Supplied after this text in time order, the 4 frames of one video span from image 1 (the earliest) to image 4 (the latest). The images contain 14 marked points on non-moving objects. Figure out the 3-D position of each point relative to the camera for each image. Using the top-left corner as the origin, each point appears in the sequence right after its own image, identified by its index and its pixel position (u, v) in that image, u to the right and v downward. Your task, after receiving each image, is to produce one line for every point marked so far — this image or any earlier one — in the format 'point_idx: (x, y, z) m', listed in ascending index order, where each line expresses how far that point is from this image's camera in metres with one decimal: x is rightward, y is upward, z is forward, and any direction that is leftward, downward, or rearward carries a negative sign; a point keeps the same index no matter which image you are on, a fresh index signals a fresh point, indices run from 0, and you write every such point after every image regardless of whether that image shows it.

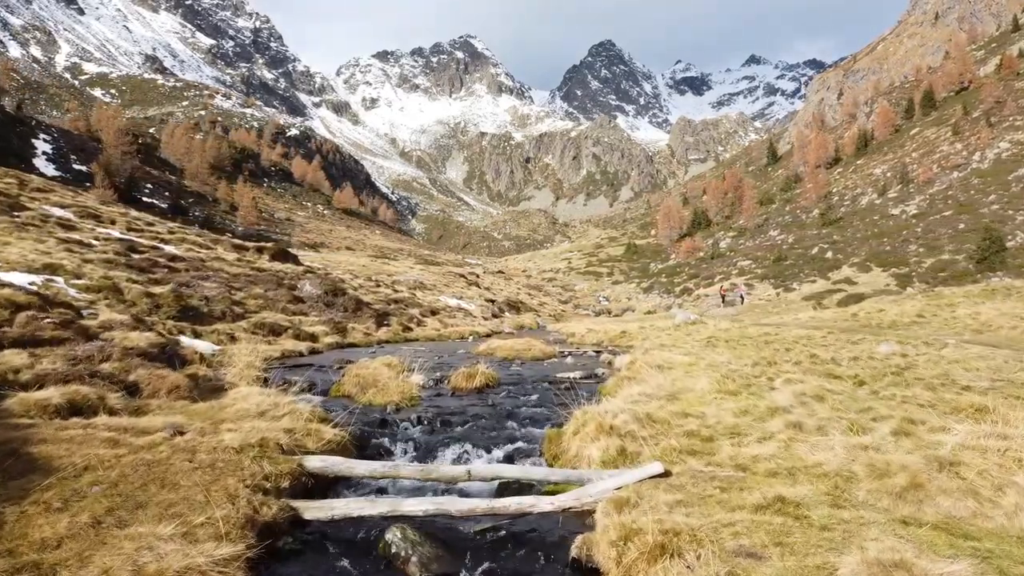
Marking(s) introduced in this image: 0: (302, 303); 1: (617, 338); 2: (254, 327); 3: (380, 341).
0: (-5.3, -0.4, +20.0) m
1: (+2.6, -1.2, +18.8) m
2: (-4.9, -0.7, +15.2) m
3: (-3.1, -1.3, +19.2) m
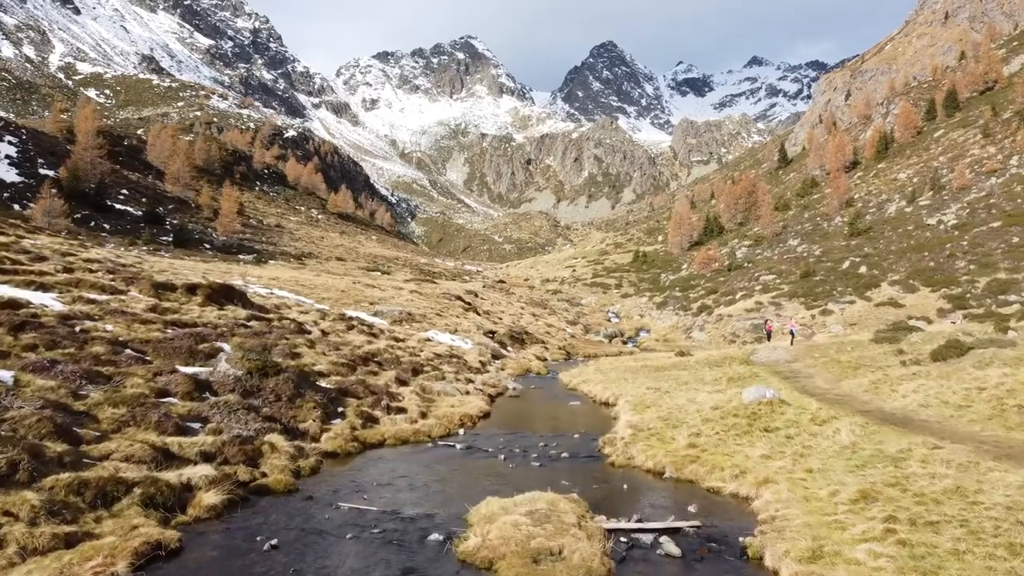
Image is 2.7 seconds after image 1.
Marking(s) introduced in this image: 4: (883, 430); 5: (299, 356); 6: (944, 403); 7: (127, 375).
0: (-5.1, -1.9, +13.3) m
1: (+2.7, -2.6, +12.1) m
2: (-4.8, -2.2, +8.5) m
3: (-3.0, -2.7, +12.4) m
4: (+6.2, -2.4, +13.5) m
5: (-5.2, -1.7, +19.4) m
6: (+8.7, -2.3, +16.2) m
7: (-6.5, -1.5, +13.4) m
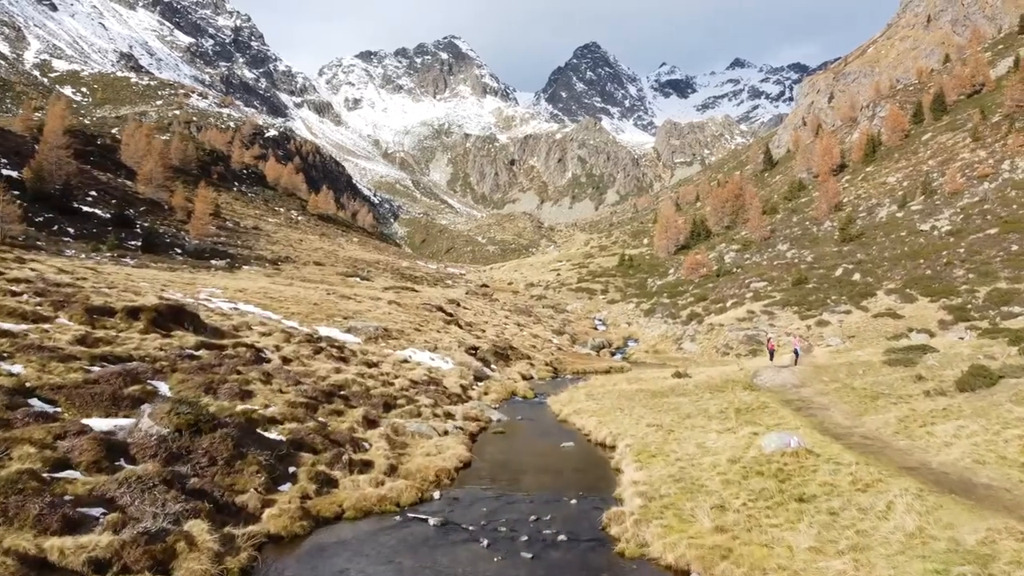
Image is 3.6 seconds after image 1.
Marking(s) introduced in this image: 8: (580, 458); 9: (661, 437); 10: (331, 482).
0: (-5.3, -2.5, +10.7) m
1: (+2.5, -3.2, +9.6) m
2: (-4.9, -2.8, +5.9) m
3: (-3.2, -3.3, +9.9) m
4: (+6.0, -3.0, +11.1) m
5: (-5.5, -2.3, +16.8) m
6: (+8.5, -2.9, +13.9) m
7: (-6.7, -2.0, +10.8) m
8: (+1.5, -3.8, +17.8) m
9: (+3.4, -3.4, +18.1) m
10: (-3.0, -3.2, +13.3) m
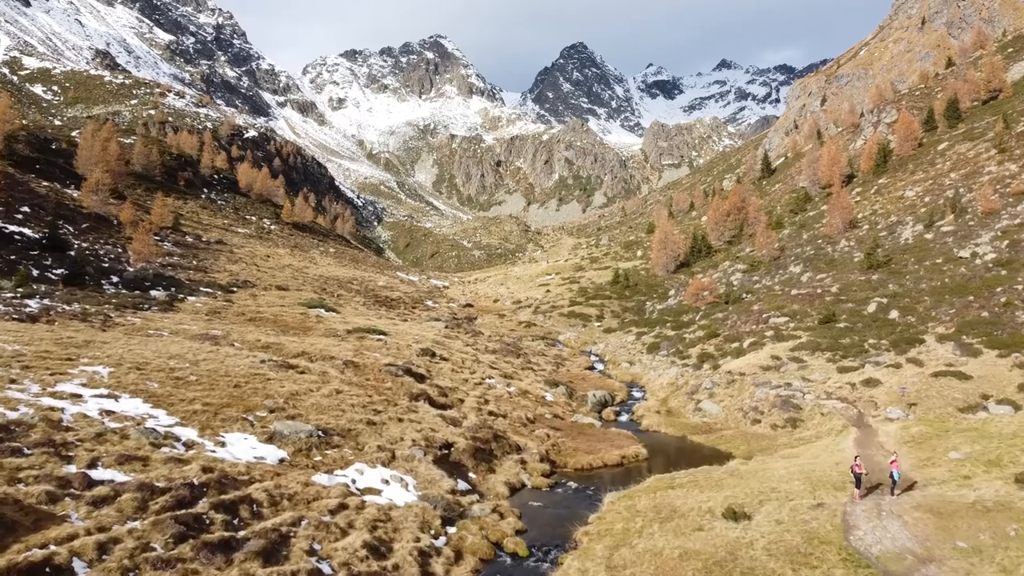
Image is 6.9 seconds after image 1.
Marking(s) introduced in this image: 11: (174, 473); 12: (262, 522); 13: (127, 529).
0: (-5.4, -5.3, +1.4) m
1: (+2.5, -6.0, +0.5) m
2: (-4.9, -5.6, -3.4) m
3: (-3.2, -6.1, +0.6) m
4: (+5.9, -5.8, +2.0) m
5: (-5.7, -5.1, +7.5) m
6: (+8.3, -5.8, +4.8) m
7: (-6.7, -4.8, +1.5) m
8: (+1.3, -6.6, +8.6) m
9: (+3.2, -6.2, +9.0) m
10: (-3.1, -6.0, +4.0) m
11: (-7.9, -4.4, +19.1) m
12: (-5.6, -5.1, +17.8) m
13: (-7.3, -4.5, +15.2) m
